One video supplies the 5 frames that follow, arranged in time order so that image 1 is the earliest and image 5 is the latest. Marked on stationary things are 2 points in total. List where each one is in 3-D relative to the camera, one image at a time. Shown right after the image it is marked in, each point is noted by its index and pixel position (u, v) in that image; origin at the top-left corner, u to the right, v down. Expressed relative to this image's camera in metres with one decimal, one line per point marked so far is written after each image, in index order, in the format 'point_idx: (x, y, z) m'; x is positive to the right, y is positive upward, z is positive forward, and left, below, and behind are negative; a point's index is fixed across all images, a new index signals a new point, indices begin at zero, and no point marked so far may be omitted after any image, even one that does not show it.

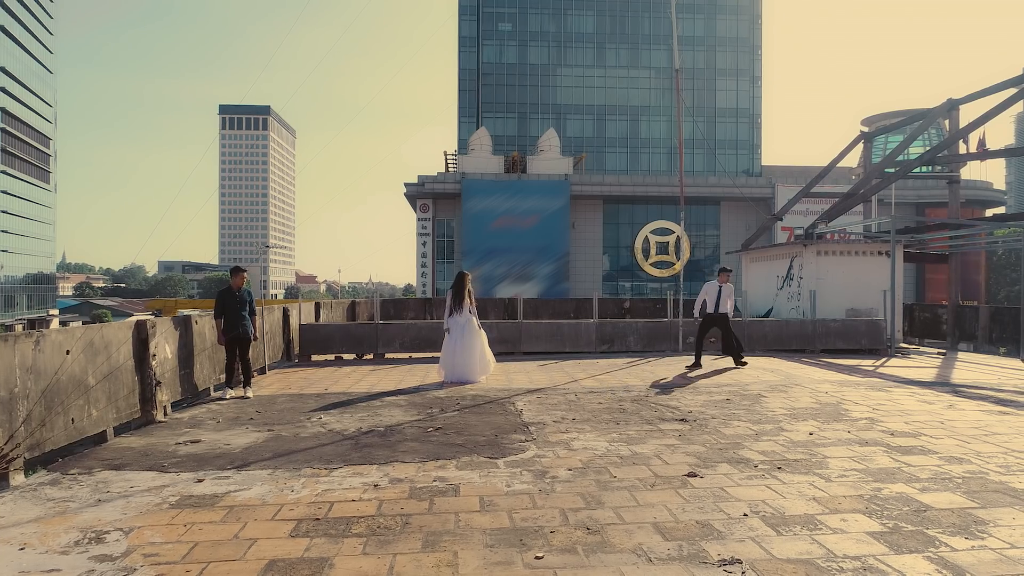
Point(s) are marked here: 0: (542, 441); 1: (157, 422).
0: (+0.3, -1.4, +5.1) m
1: (-3.7, -1.4, +6.0) m
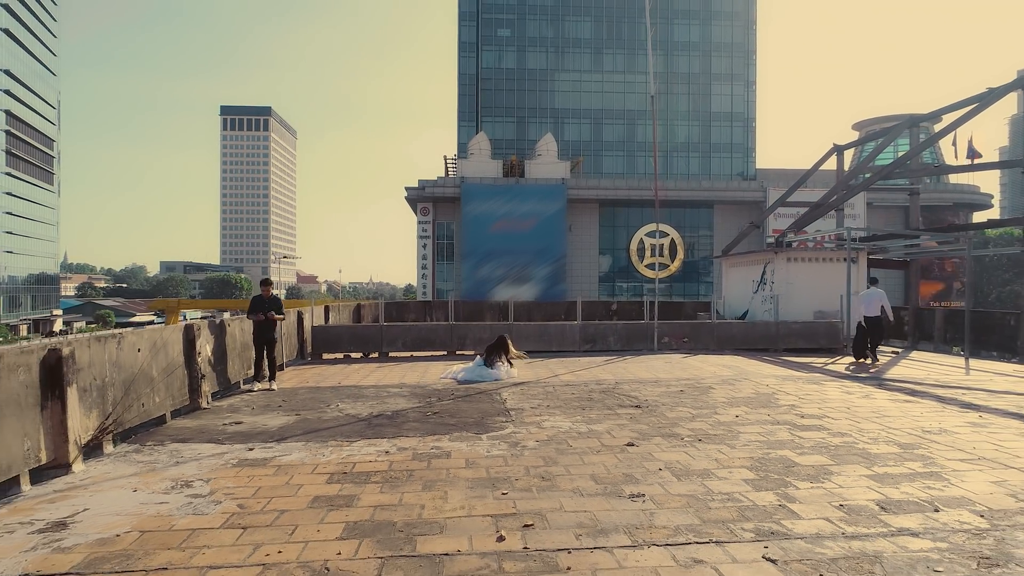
0: (+0.1, -1.5, +6.3) m
1: (-3.9, -1.5, +7.2) m
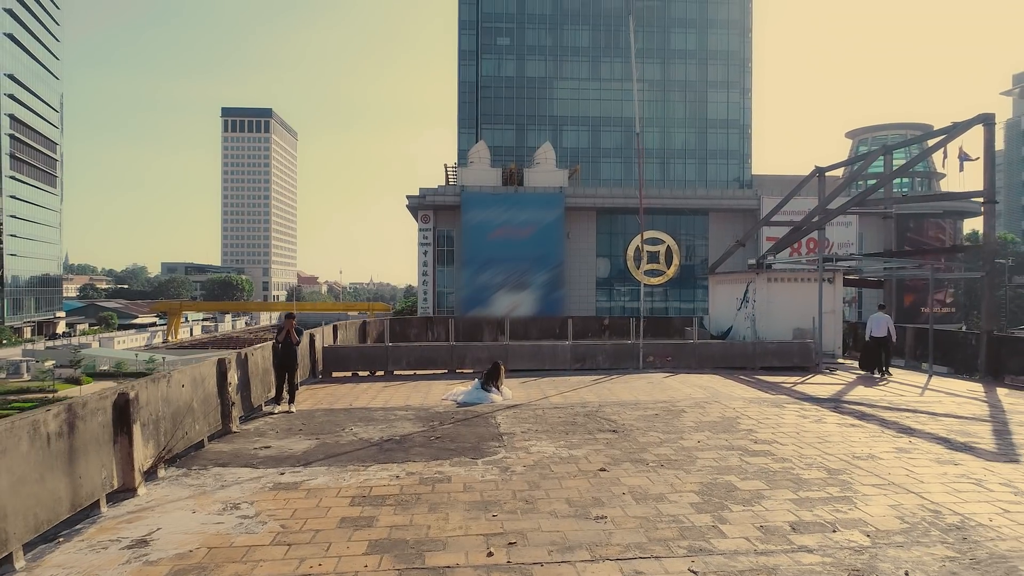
0: (0.0, -2.0, +7.3) m
1: (-4.0, -2.1, +8.2) m
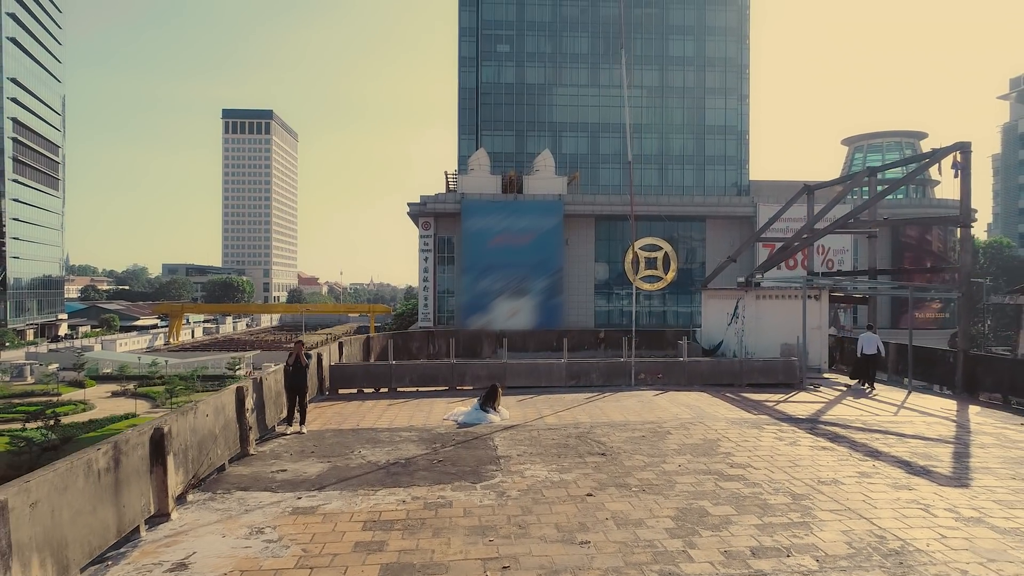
0: (-0.1, -2.5, +7.9) m
1: (-4.1, -2.6, +8.9) m
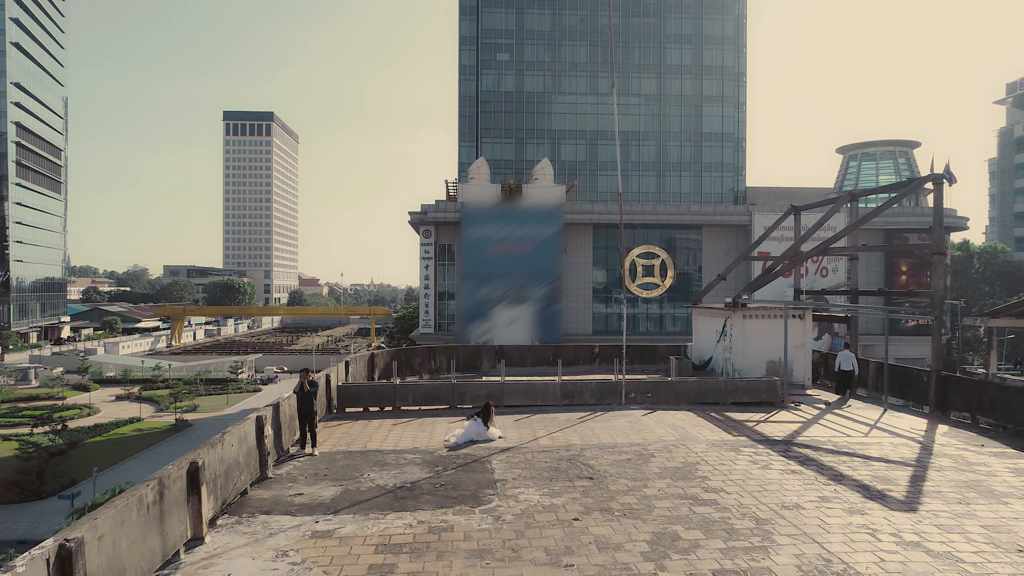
0: (-0.2, -3.2, +8.8) m
1: (-4.1, -3.2, +9.7) m
